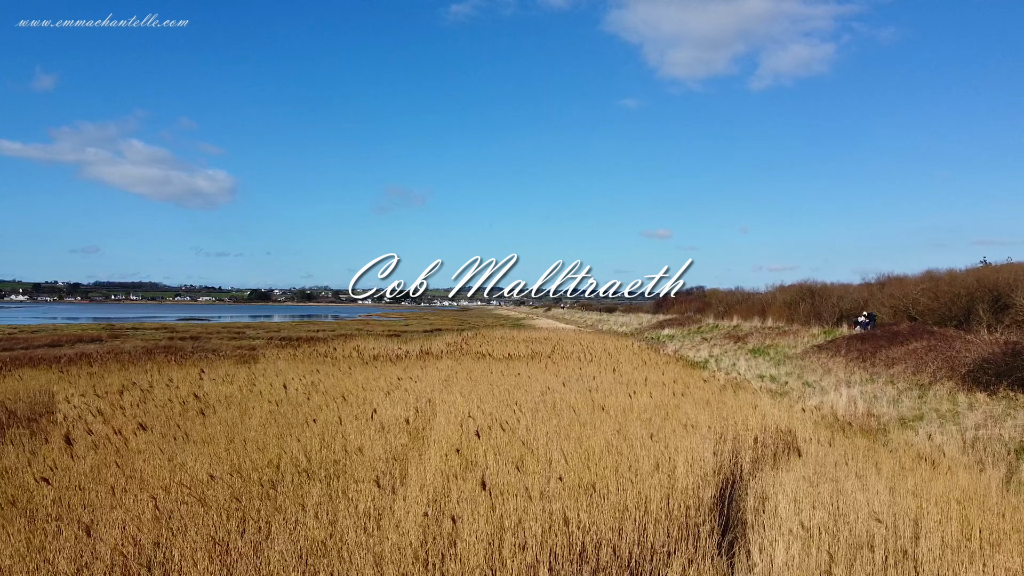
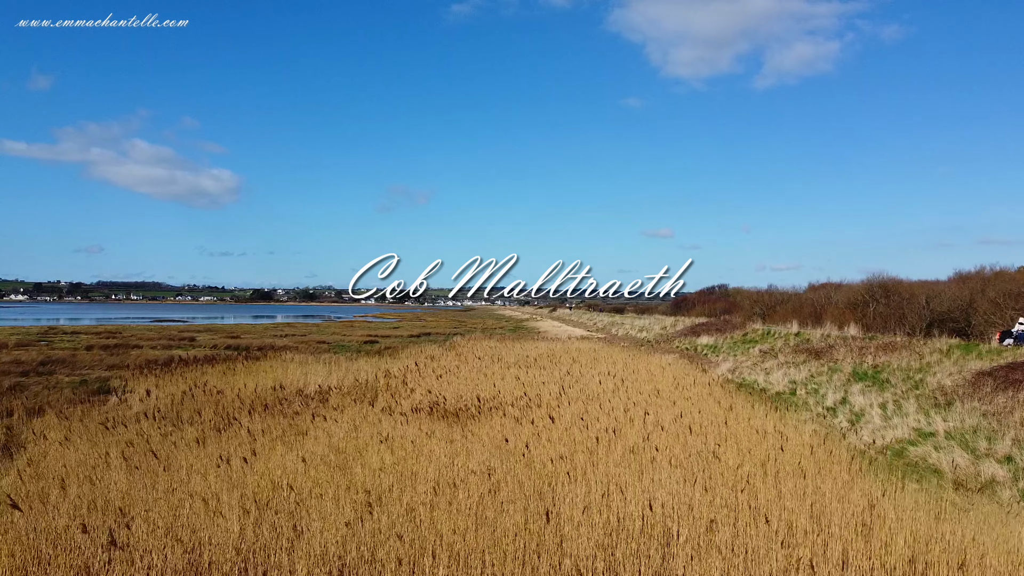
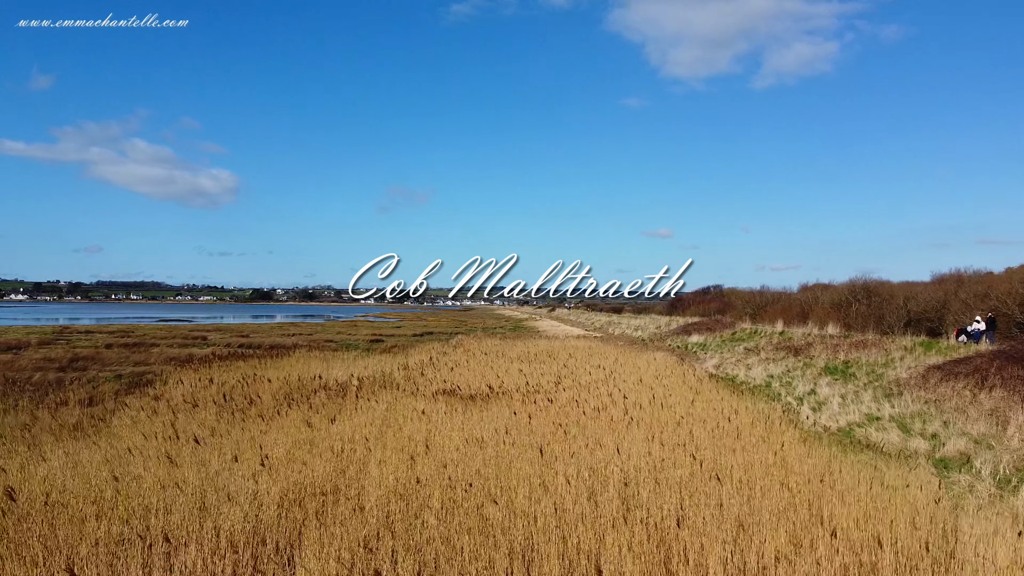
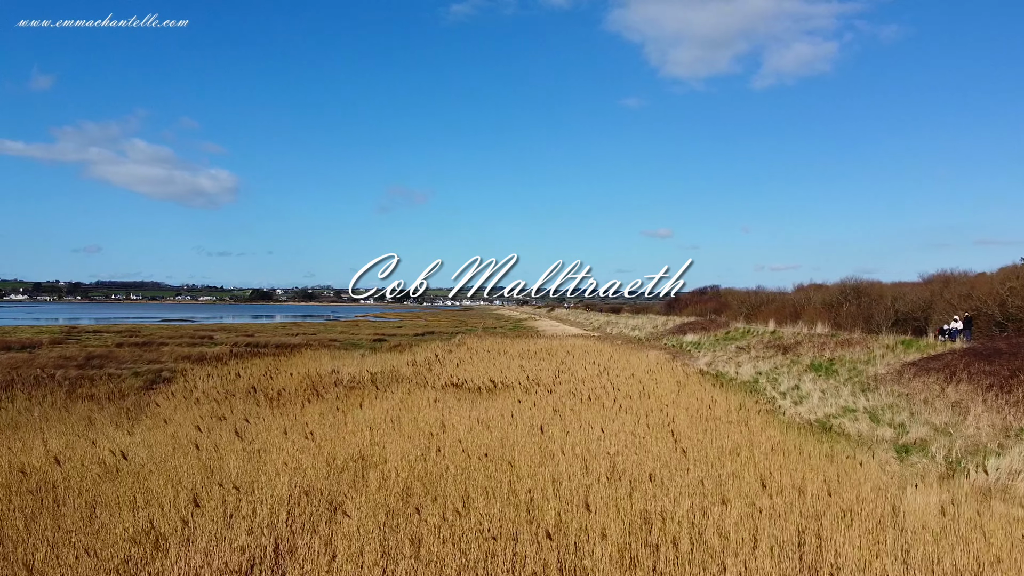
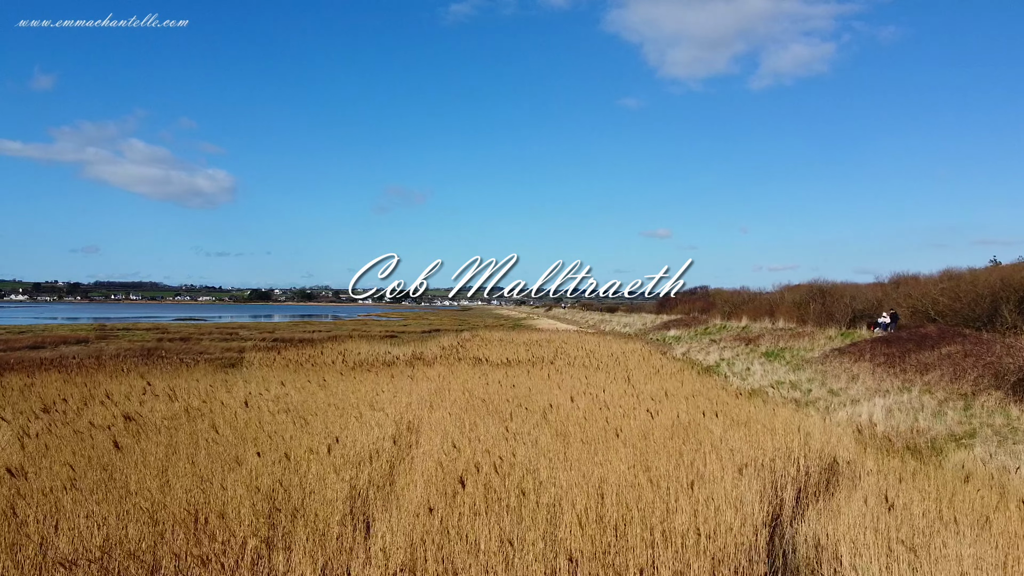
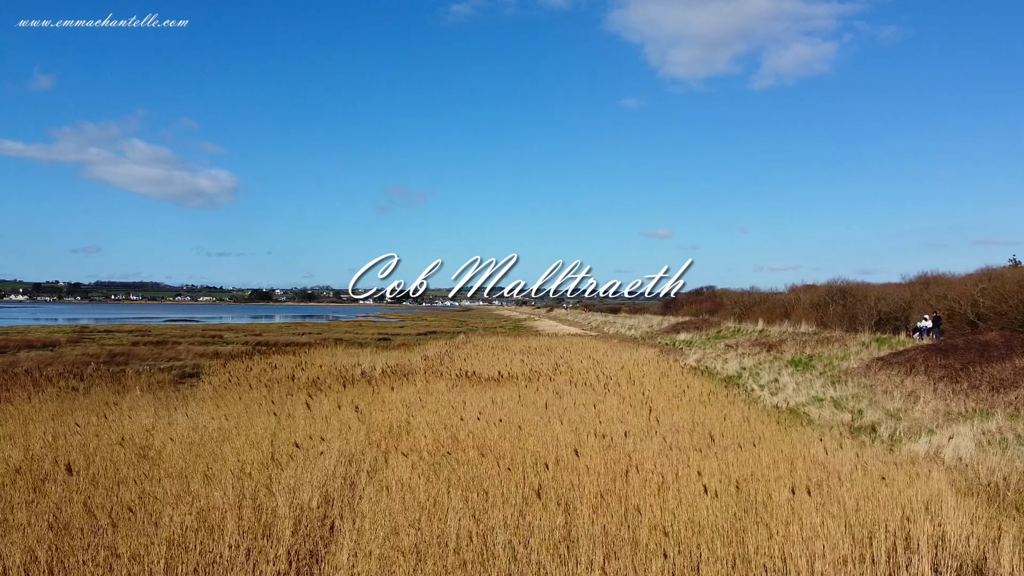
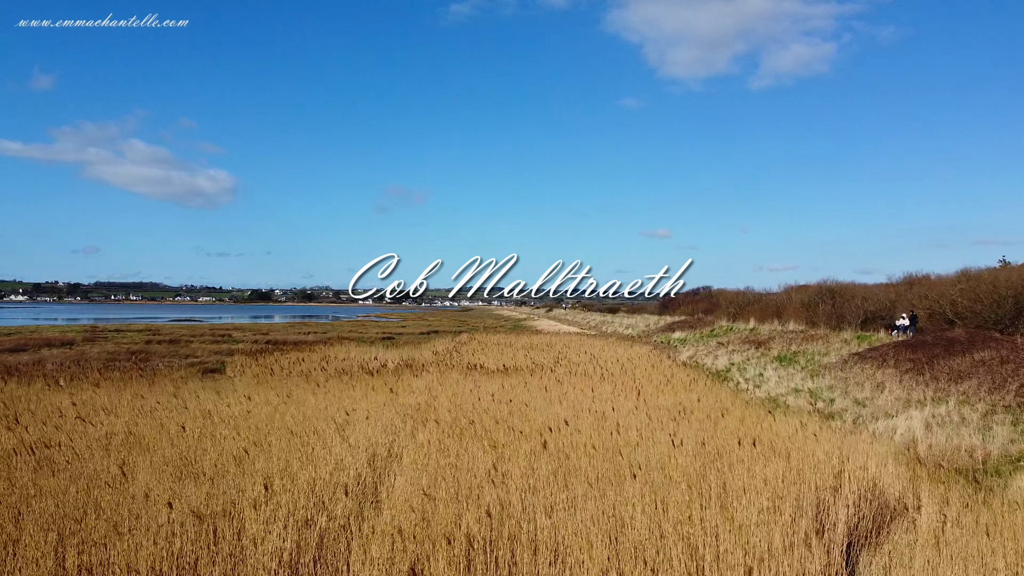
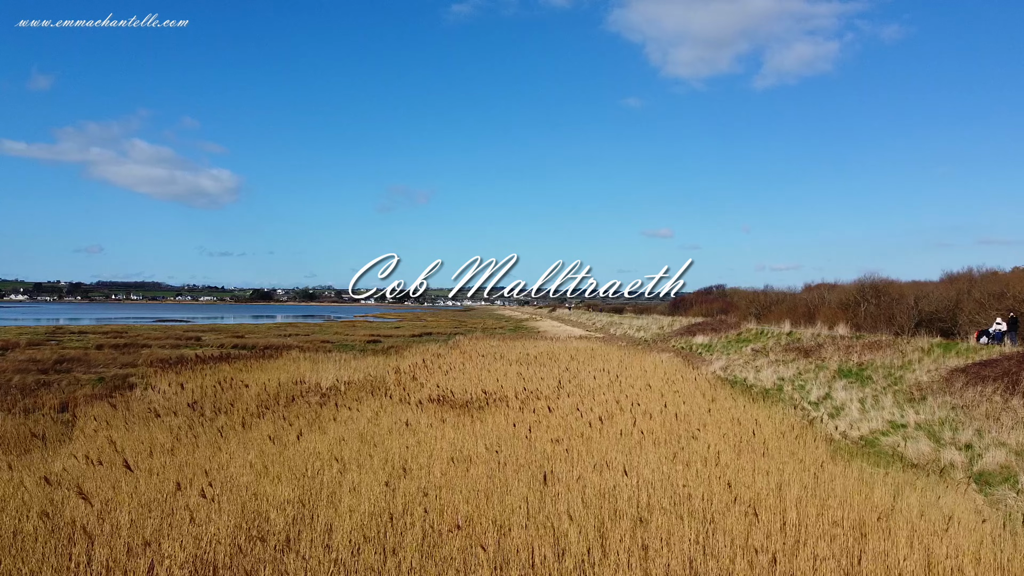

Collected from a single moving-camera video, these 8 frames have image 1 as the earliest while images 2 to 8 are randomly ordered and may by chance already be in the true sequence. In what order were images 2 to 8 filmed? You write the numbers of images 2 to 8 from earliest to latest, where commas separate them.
5, 7, 6, 4, 3, 8, 2
